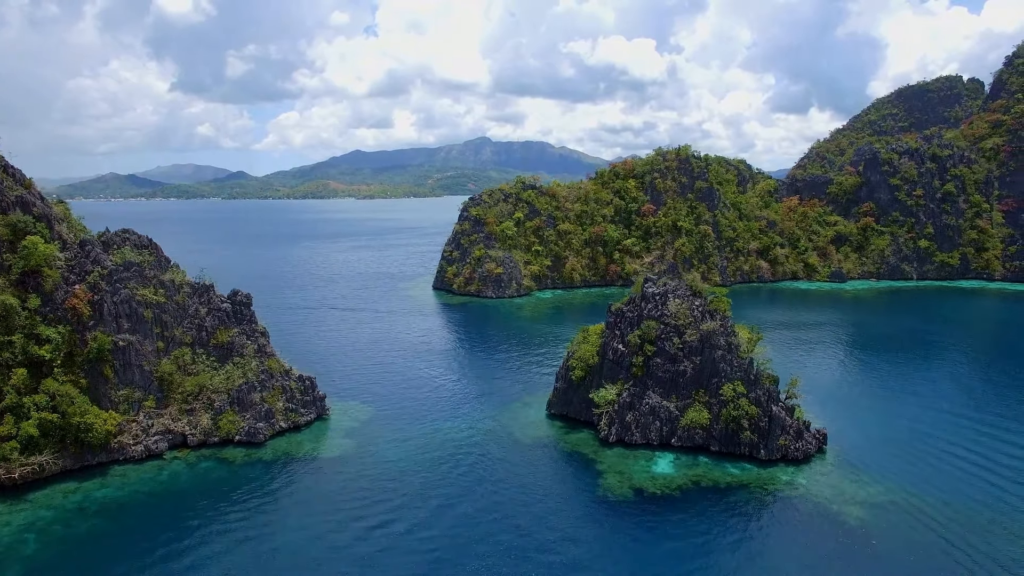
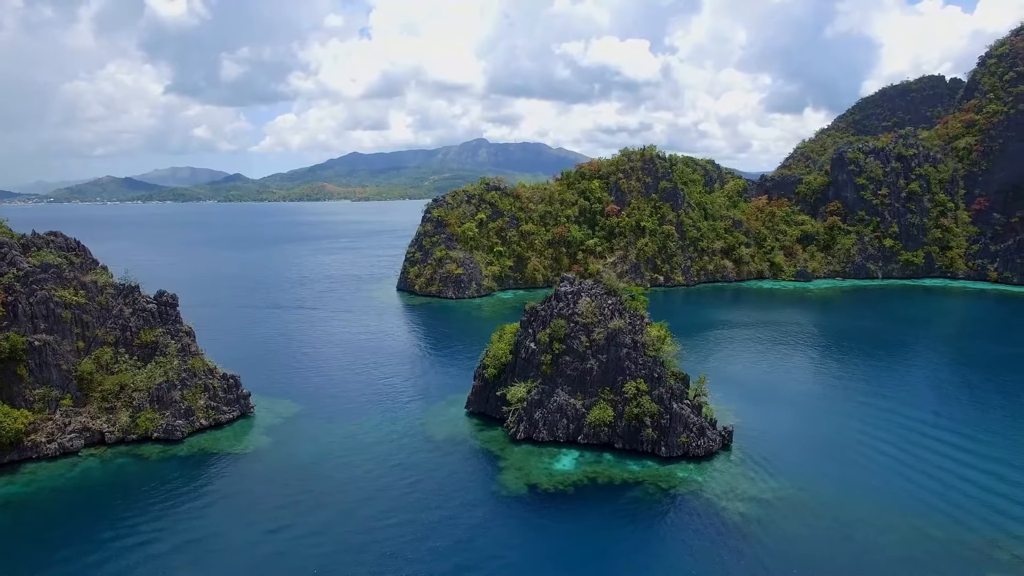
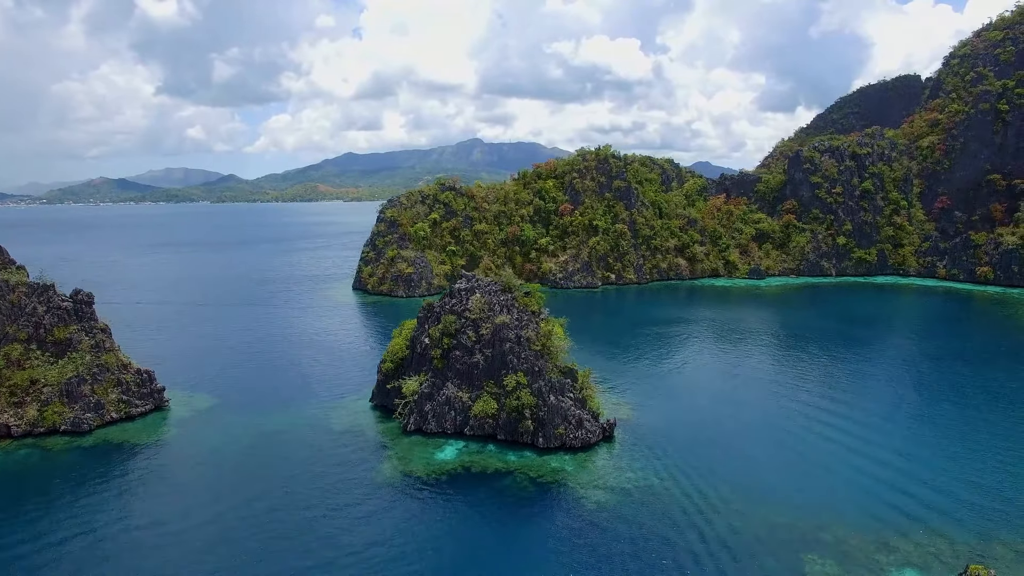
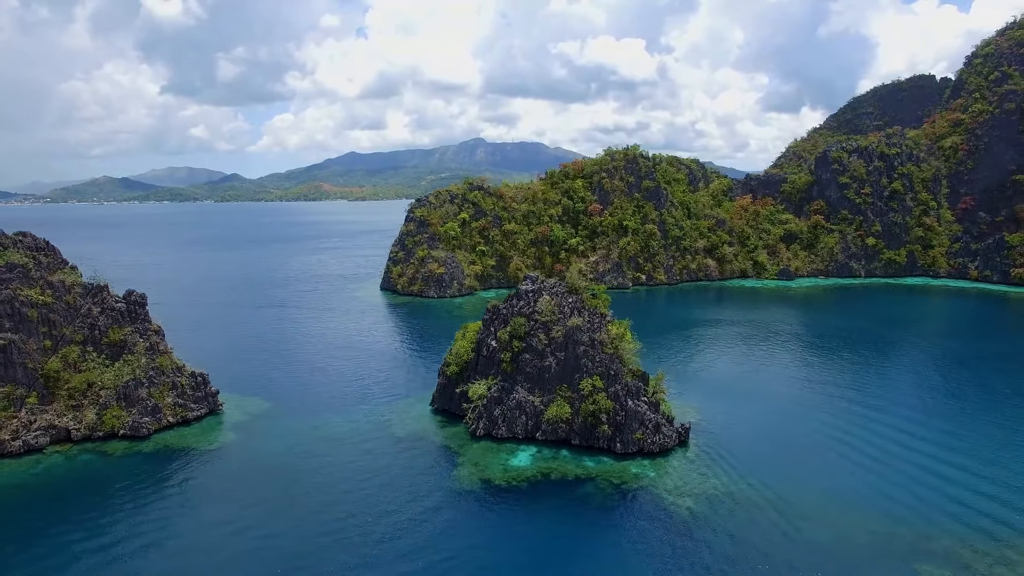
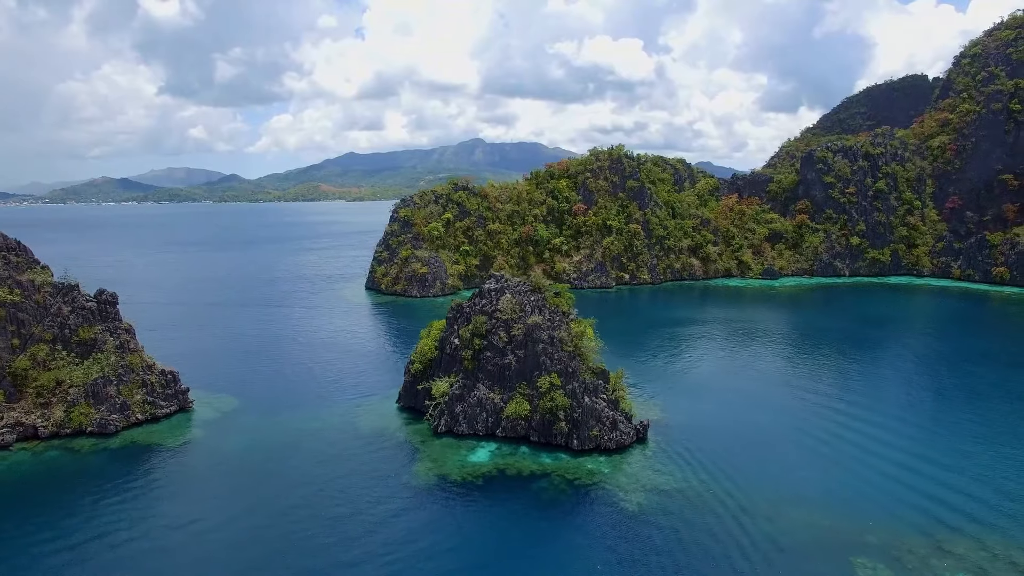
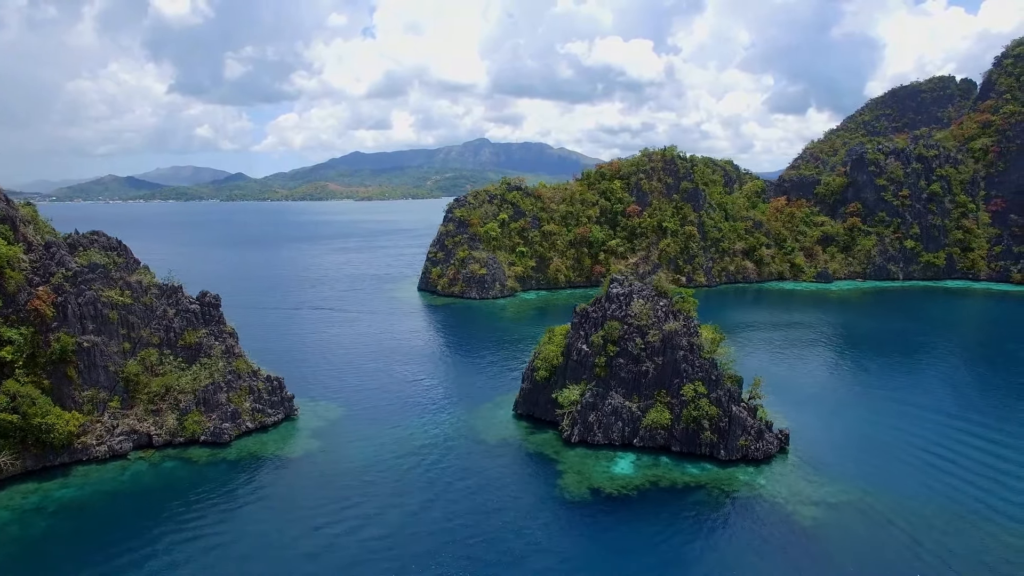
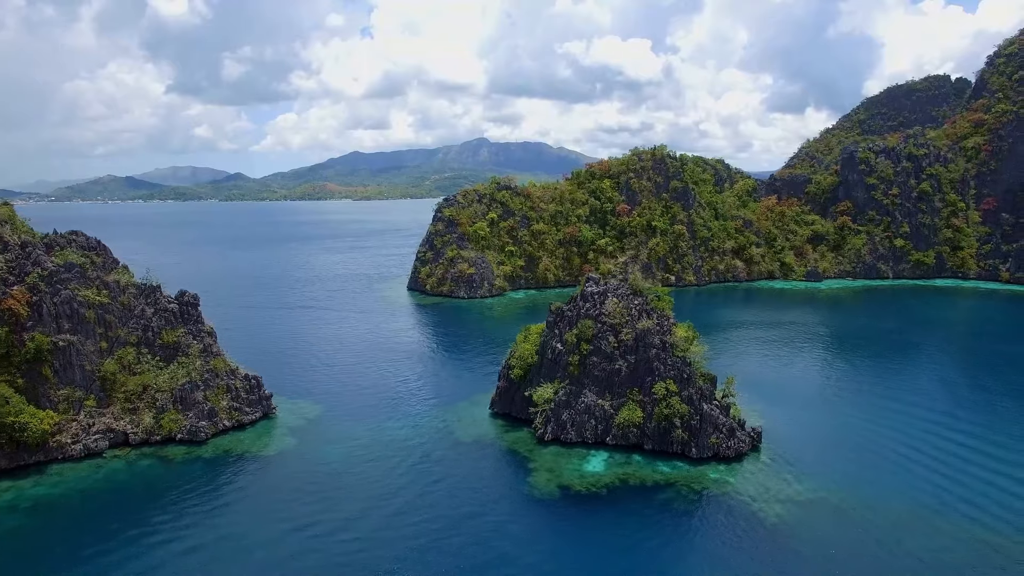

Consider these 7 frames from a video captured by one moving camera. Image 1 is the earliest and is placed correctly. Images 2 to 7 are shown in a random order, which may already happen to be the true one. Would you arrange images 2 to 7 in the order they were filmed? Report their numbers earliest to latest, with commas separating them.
6, 7, 2, 4, 5, 3
